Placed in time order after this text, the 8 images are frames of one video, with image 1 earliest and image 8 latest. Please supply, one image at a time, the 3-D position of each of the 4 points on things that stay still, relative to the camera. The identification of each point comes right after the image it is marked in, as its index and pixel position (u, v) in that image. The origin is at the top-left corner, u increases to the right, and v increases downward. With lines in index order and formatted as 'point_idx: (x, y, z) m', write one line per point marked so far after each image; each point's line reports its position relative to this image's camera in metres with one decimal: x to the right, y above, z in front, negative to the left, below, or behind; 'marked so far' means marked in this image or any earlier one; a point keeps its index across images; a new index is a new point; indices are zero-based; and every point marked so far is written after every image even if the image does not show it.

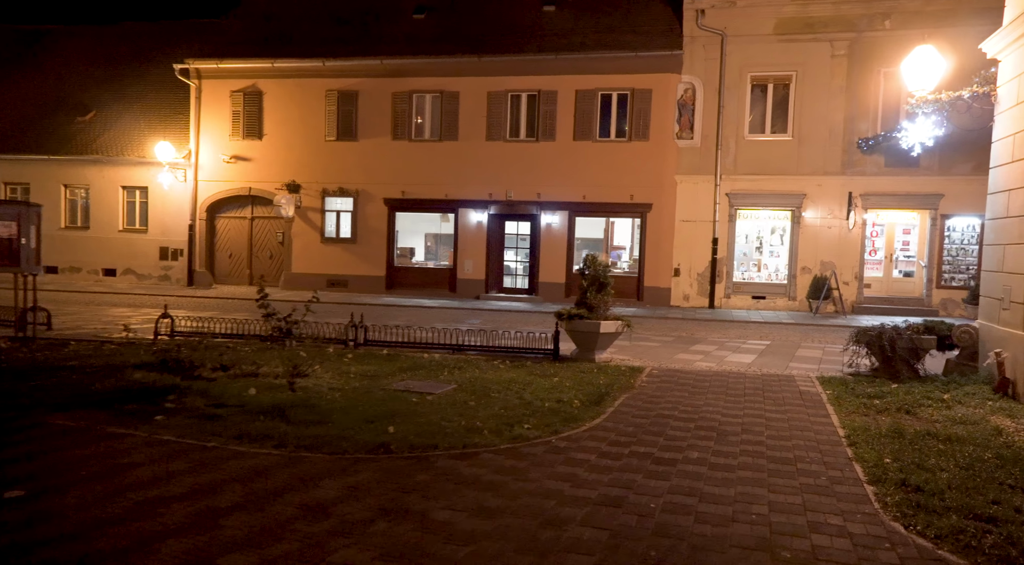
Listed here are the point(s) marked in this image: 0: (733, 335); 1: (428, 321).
0: (+4.7, -1.1, +16.0) m
1: (-2.0, -0.9, +17.8) m
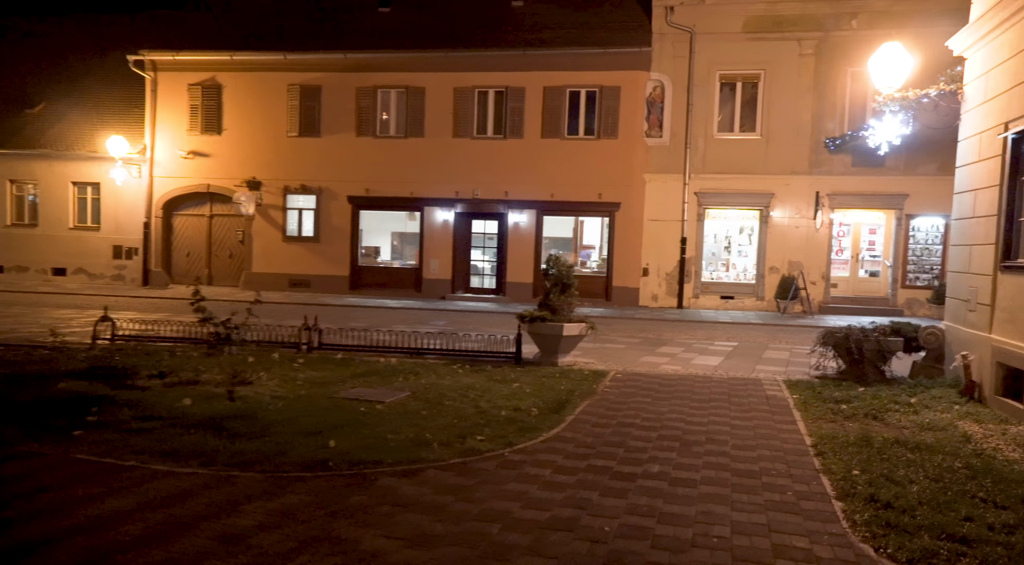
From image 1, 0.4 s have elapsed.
0: (+4.0, -1.1, +15.8) m
1: (-2.8, -0.9, +17.4) m
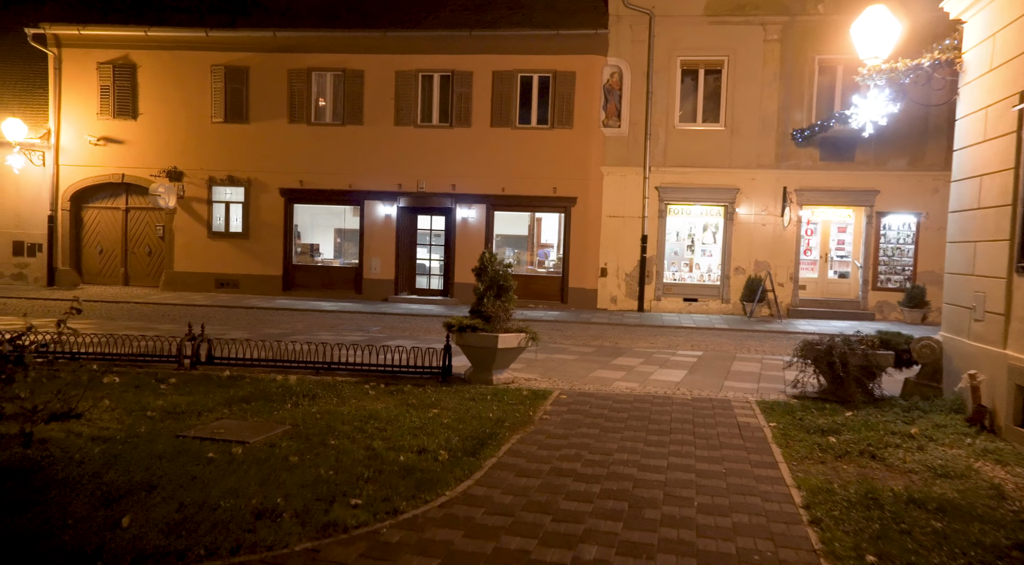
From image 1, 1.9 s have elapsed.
0: (+2.8, -1.2, +14.2) m
1: (-4.0, -0.9, +15.4) m
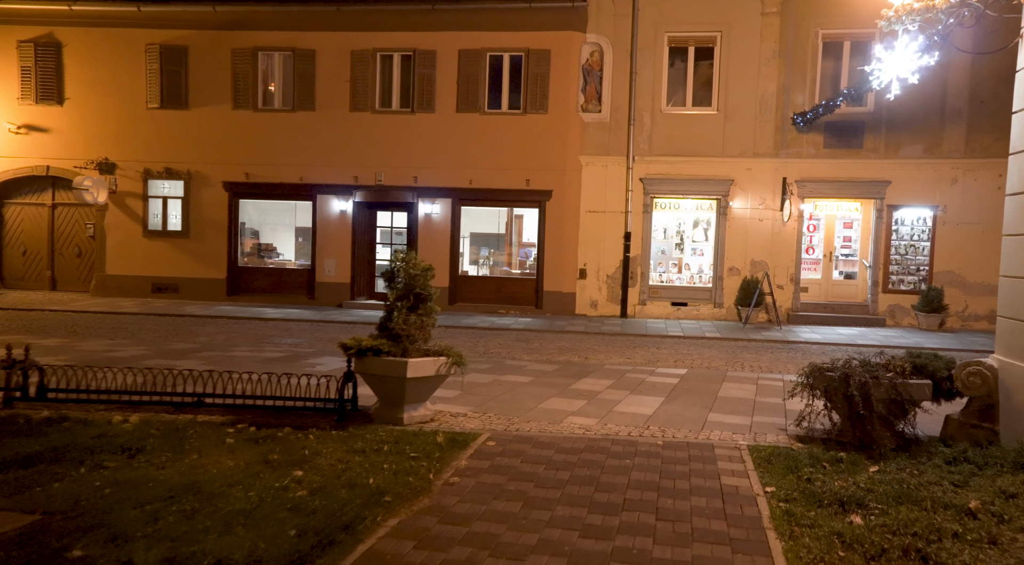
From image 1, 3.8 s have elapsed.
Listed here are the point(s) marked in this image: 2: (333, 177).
0: (+2.0, -1.2, +12.0) m
1: (-4.8, -1.0, +13.2) m
2: (-4.7, +2.8, +19.7) m
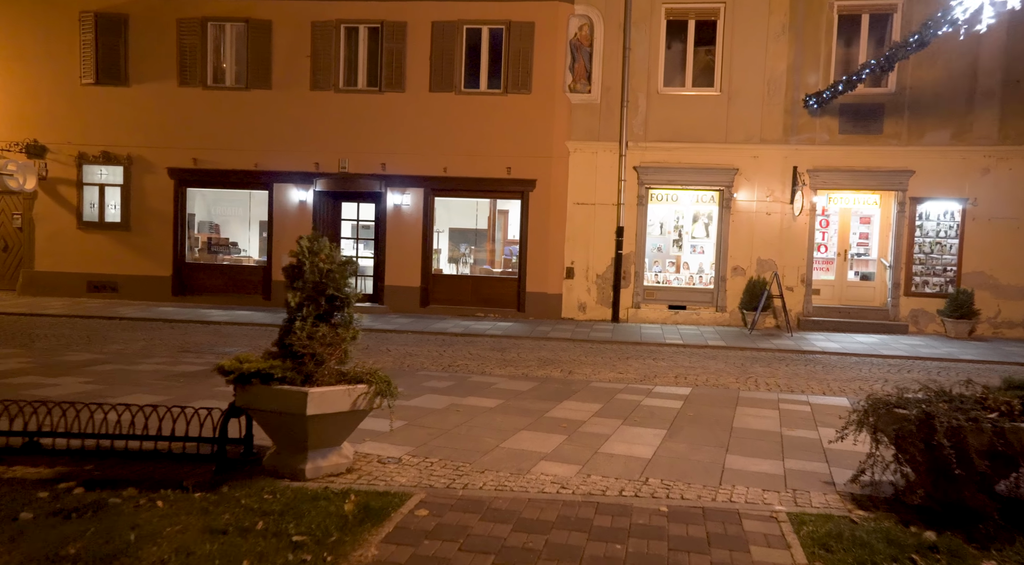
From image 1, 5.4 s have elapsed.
0: (+1.6, -1.2, +10.0) m
1: (-5.3, -1.0, +11.1) m
2: (-5.2, +2.8, +17.6) m
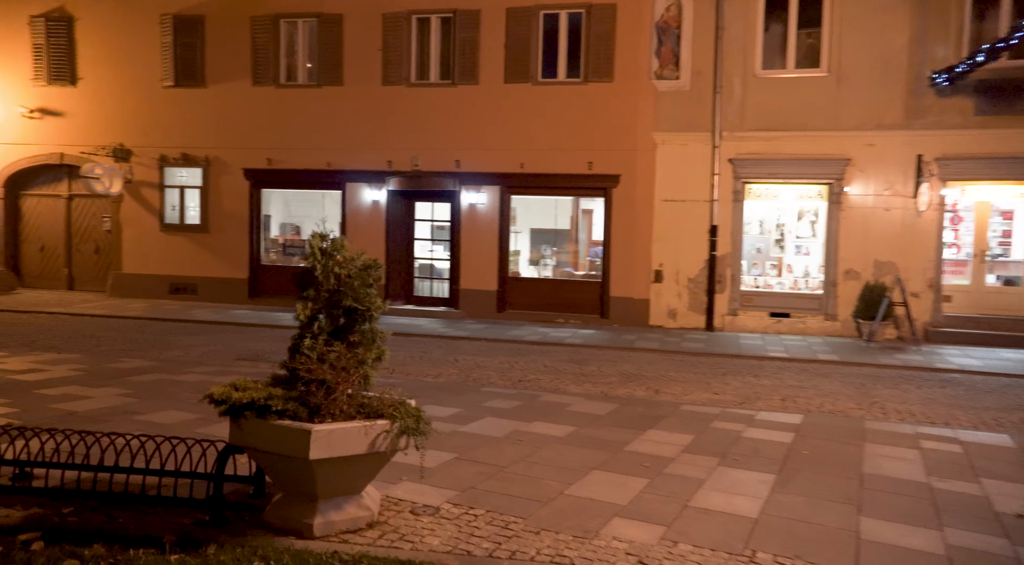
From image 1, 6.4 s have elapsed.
0: (+2.5, -1.3, +8.6) m
1: (-4.2, -1.1, +10.5) m
2: (-3.3, +2.7, +17.0) m
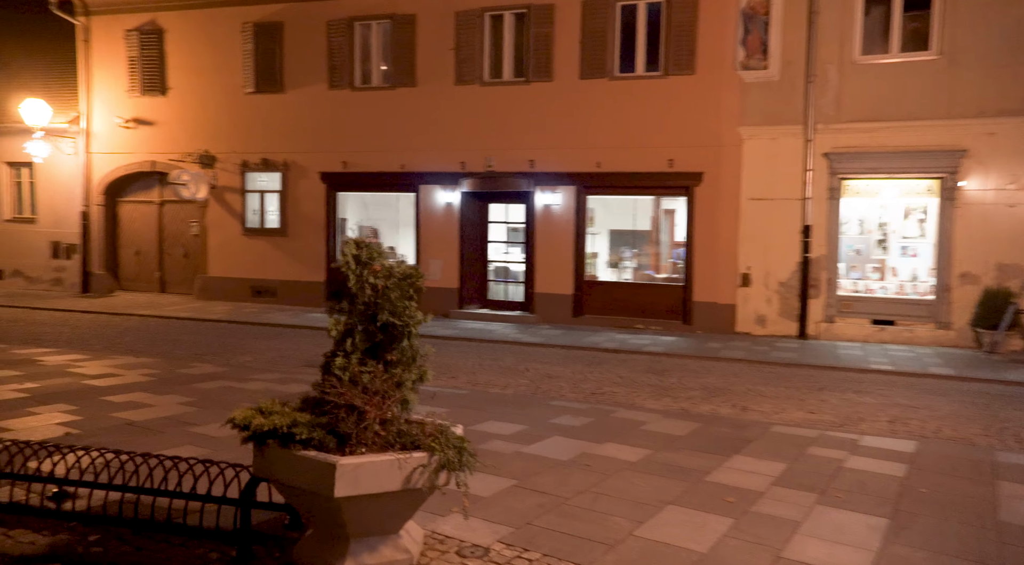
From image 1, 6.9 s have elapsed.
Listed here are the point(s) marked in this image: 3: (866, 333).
0: (+3.2, -1.4, +7.7) m
1: (-3.2, -1.1, +10.3) m
2: (-1.6, +2.6, +16.7) m
3: (+6.5, -0.9, +13.9) m
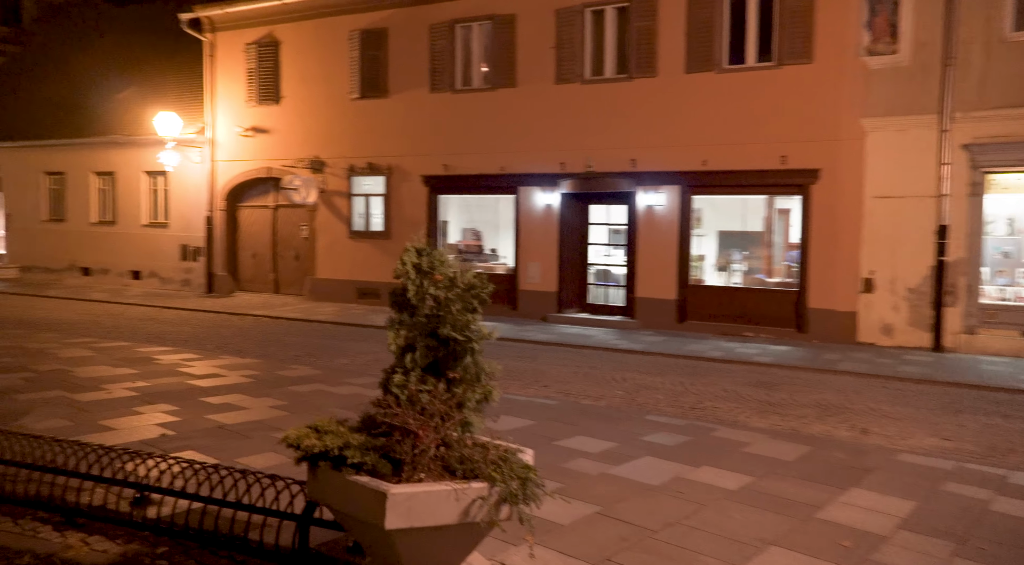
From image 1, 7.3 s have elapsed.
0: (+4.1, -1.5, +6.7) m
1: (-1.9, -1.2, +10.3) m
2: (+0.5, +2.6, +16.3) m
3: (+8.2, -1.0, +12.4) m
